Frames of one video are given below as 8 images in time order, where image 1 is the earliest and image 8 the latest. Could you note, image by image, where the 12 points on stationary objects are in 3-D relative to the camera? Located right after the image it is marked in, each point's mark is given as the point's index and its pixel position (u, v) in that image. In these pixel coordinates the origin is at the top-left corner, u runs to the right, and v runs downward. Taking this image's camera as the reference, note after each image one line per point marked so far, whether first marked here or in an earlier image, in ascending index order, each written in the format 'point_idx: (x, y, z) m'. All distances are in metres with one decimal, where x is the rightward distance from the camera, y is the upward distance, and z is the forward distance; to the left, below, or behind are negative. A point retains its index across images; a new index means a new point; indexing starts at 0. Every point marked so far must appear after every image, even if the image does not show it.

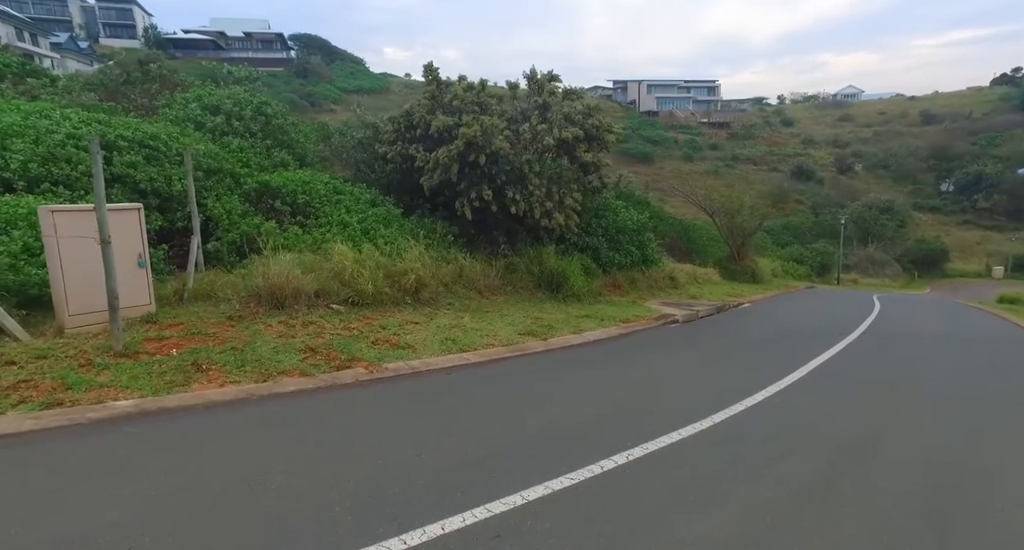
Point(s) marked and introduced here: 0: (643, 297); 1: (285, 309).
0: (+3.4, -0.6, +13.1) m
1: (-2.7, -0.4, +6.1) m
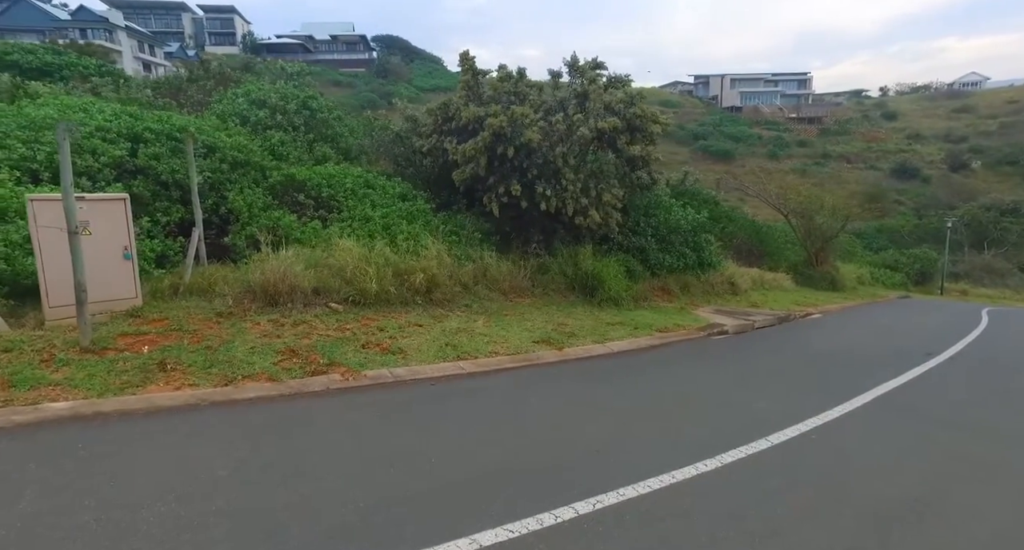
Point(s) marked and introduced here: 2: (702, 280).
0: (+4.2, -0.7, +12.0) m
1: (-2.7, -0.4, +5.9) m
2: (+4.9, -0.1, +13.4) m
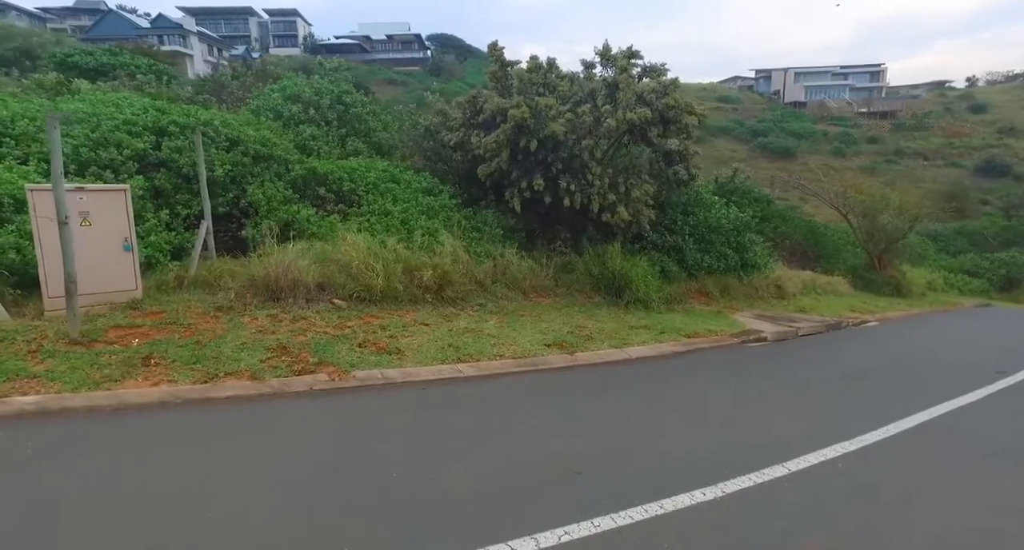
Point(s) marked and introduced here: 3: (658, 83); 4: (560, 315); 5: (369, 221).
0: (+4.8, -0.7, +11.3) m
1: (-2.6, -0.3, +5.8) m
2: (+5.6, -0.2, +12.6) m
3: (+2.6, +3.3, +9.1) m
4: (+0.7, -0.6, +7.8) m
5: (-2.3, +0.8, +8.2) m
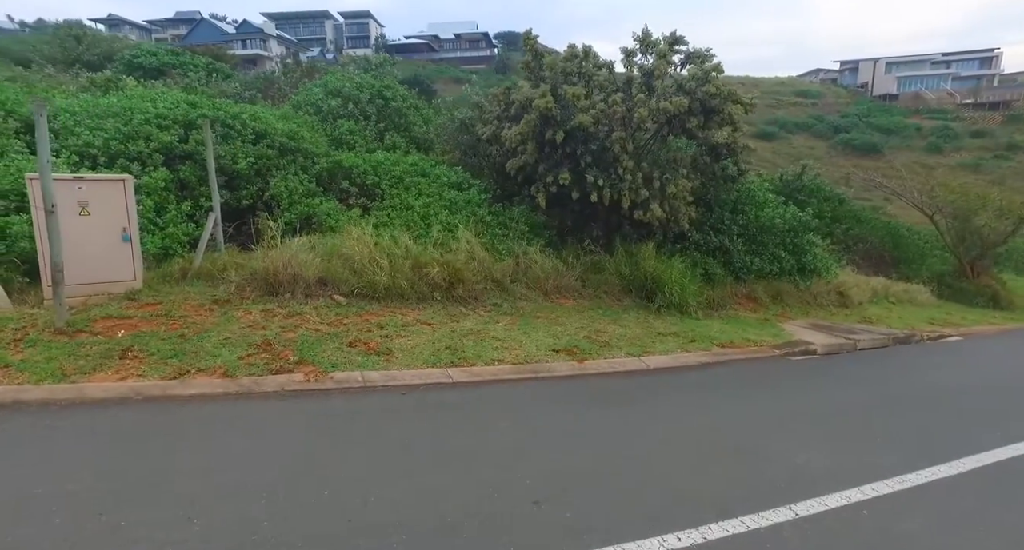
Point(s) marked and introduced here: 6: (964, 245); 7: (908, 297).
0: (+5.4, -0.8, +10.3) m
1: (-2.6, -0.2, +5.7) m
2: (+6.4, -0.3, +11.5) m
3: (+3.0, +3.3, +8.3) m
4: (+1.0, -0.6, +7.3) m
5: (-1.9, +0.9, +8.0) m
6: (+16.0, +1.0, +18.2) m
7: (+11.2, -0.6, +14.7) m
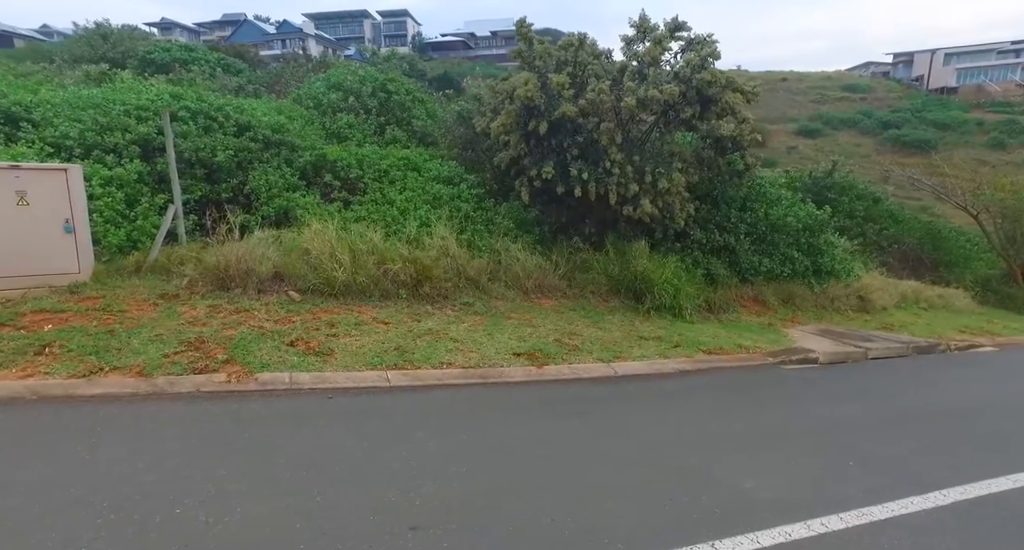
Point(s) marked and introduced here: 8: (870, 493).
0: (+5.3, -0.8, +9.6) m
1: (-3.0, -0.2, +5.6) m
2: (+6.3, -0.3, +10.8) m
3: (+2.8, +3.3, +7.8) m
4: (+0.6, -0.6, +6.9) m
5: (-2.2, +1.0, +7.8) m
6: (+16.4, +0.9, +16.9) m
7: (+11.3, -0.7, +13.7) m
8: (+2.4, -1.5, +3.5) m
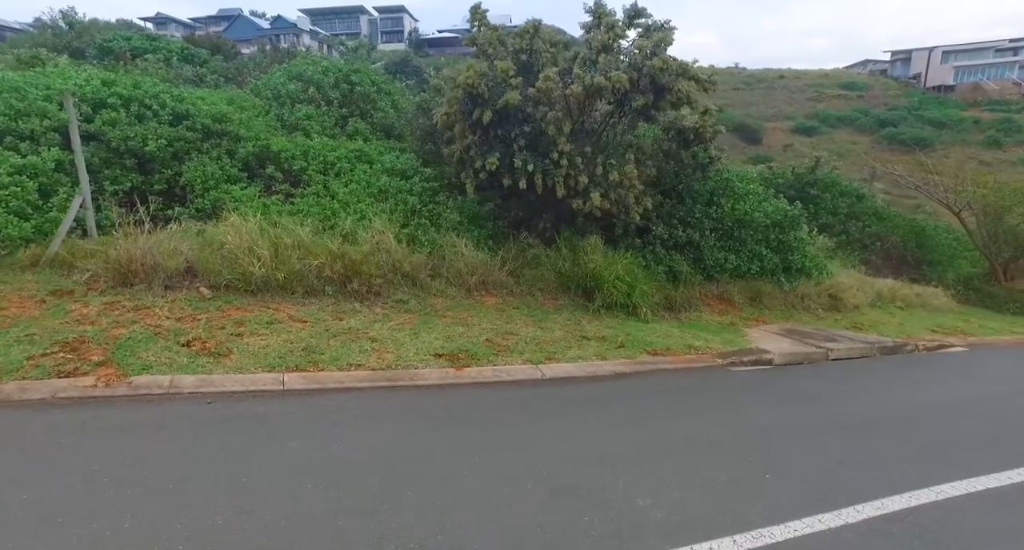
0: (+4.5, -0.8, +9.3) m
1: (-3.8, -0.1, +5.2) m
2: (+5.5, -0.3, +10.5) m
3: (+2.0, +3.3, +7.5) m
4: (-0.2, -0.5, +6.6) m
5: (-3.0, +1.0, +7.5) m
6: (+15.5, +0.9, +16.6) m
7: (+10.5, -0.6, +13.4) m
8: (+1.6, -1.4, +3.2) m
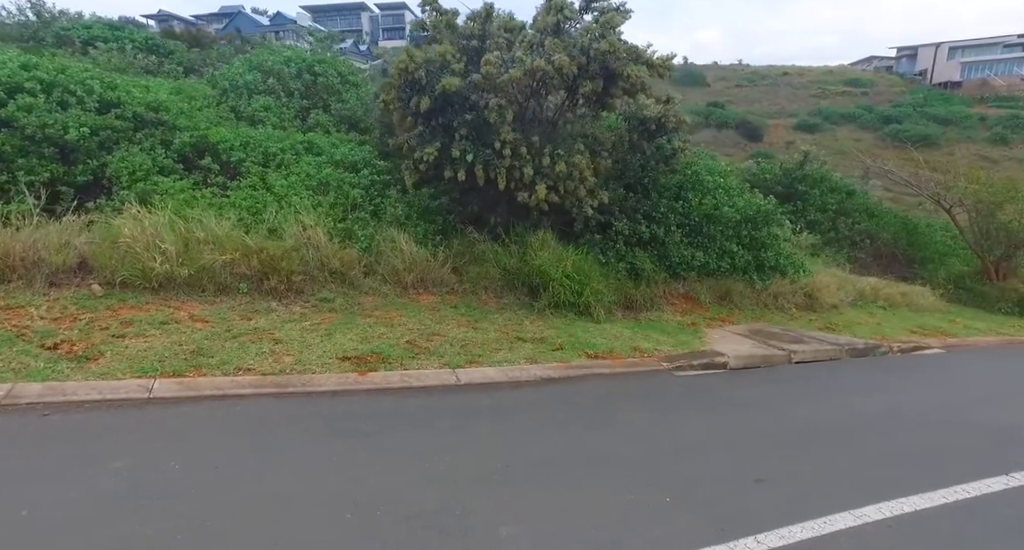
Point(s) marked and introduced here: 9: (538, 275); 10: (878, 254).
0: (+3.7, -0.8, +8.9) m
1: (-4.6, -0.1, +4.8) m
2: (+4.7, -0.3, +10.0) m
3: (+1.2, +3.4, +7.0) m
4: (-1.0, -0.5, +6.2) m
5: (-3.8, +1.1, +7.1) m
6: (+14.8, +1.0, +16.1) m
7: (+9.8, -0.6, +12.9) m
8: (+0.8, -1.4, +2.8) m
9: (+0.4, 0.0, +7.3) m
10: (+12.5, +0.8, +17.7) m
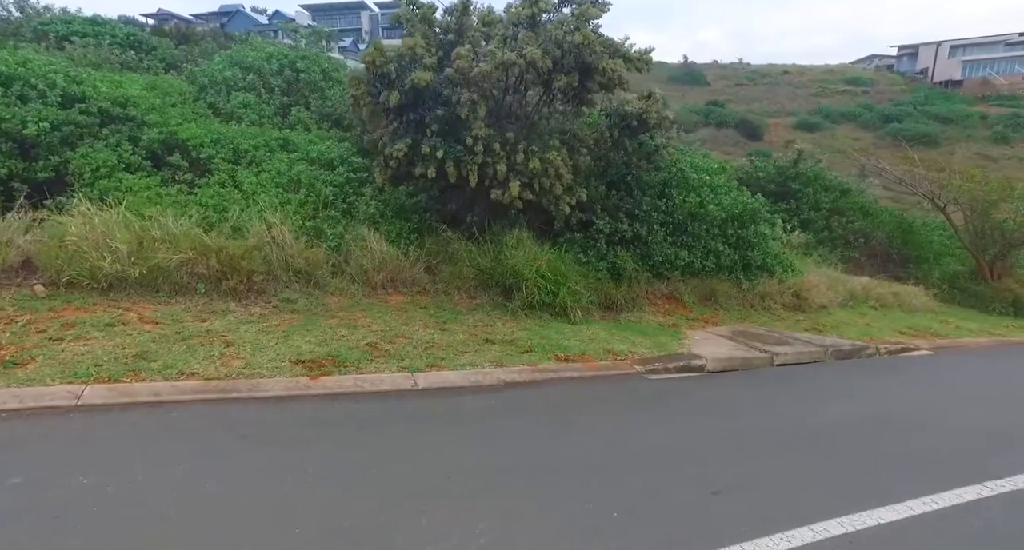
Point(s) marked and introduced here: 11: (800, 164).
0: (+3.3, -0.8, +8.7) m
1: (-5.0, -0.1, +4.6) m
2: (+4.4, -0.2, +9.8) m
3: (+0.9, +3.4, +6.8) m
4: (-1.3, -0.5, +6.0) m
5: (-4.1, +1.1, +6.9) m
6: (+14.5, +1.0, +15.8) m
7: (+9.4, -0.6, +12.7) m
8: (+0.4, -1.4, +2.6) m
9: (0.0, 0.0, +7.1) m
10: (+12.1, +0.8, +17.5) m
11: (+9.2, +3.7, +16.9) m
